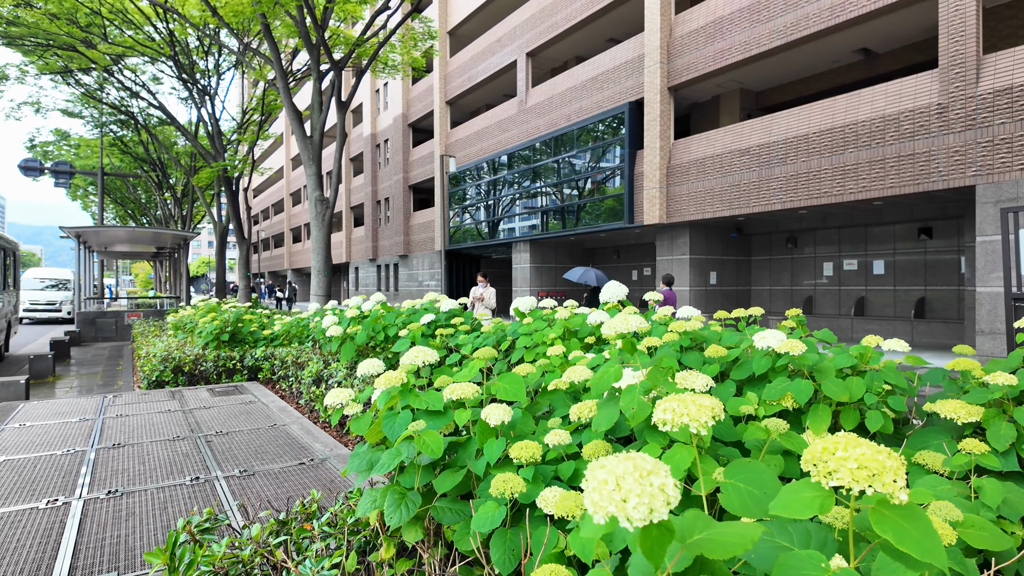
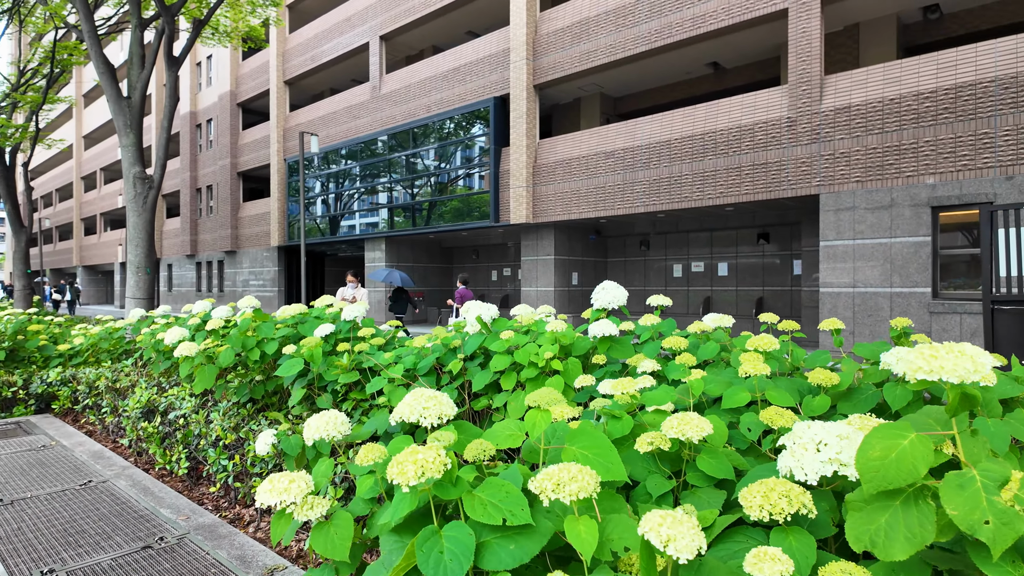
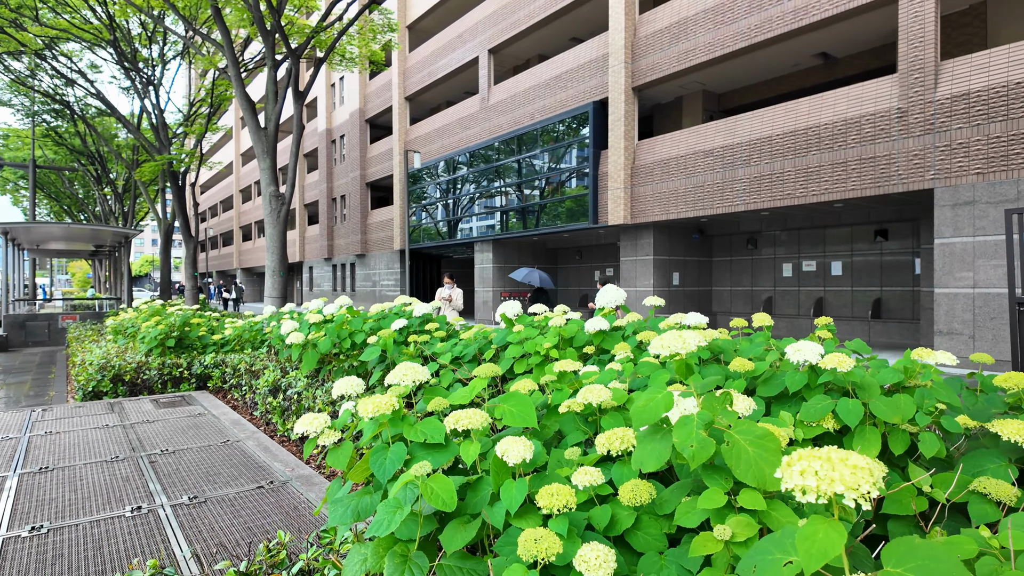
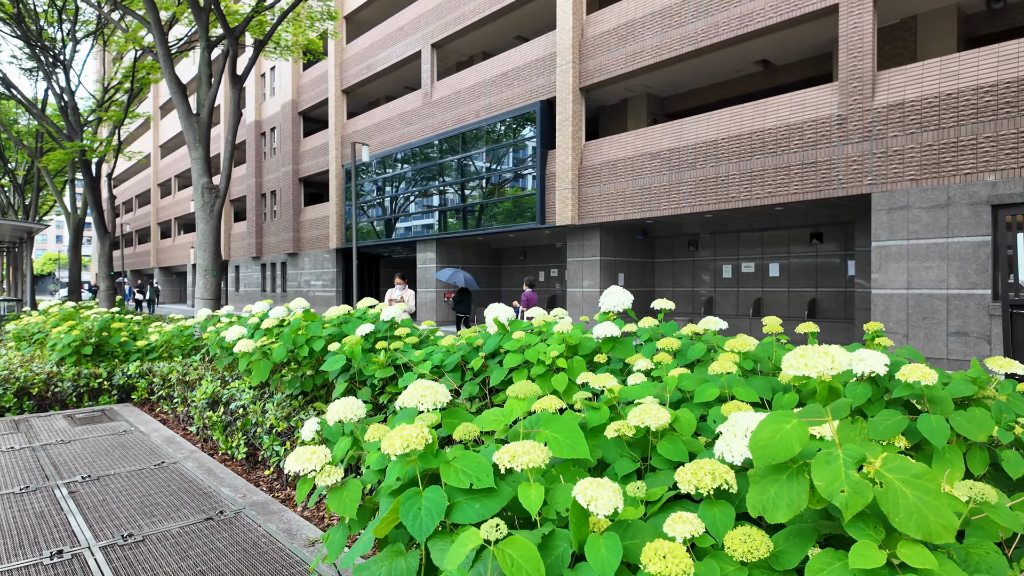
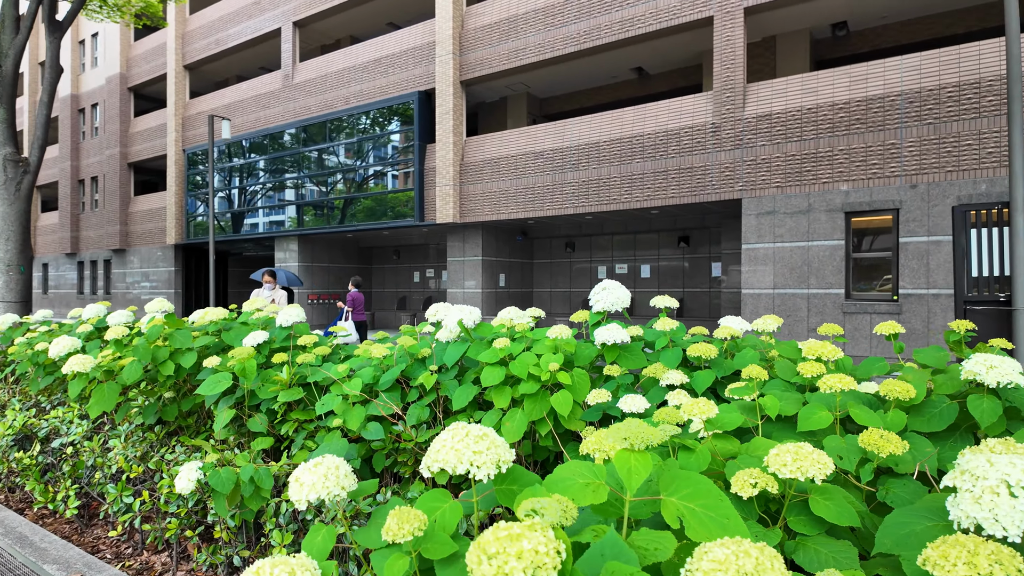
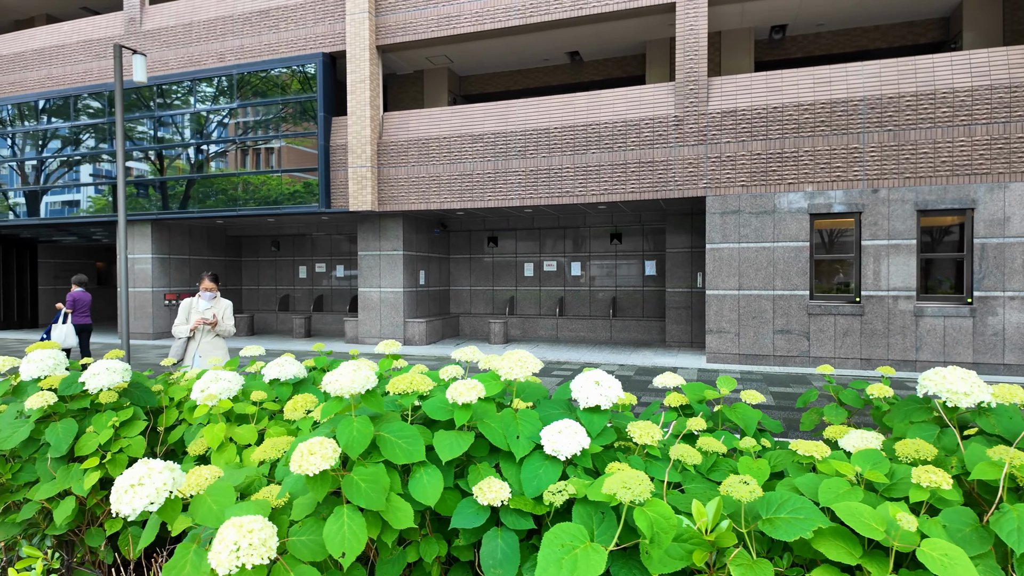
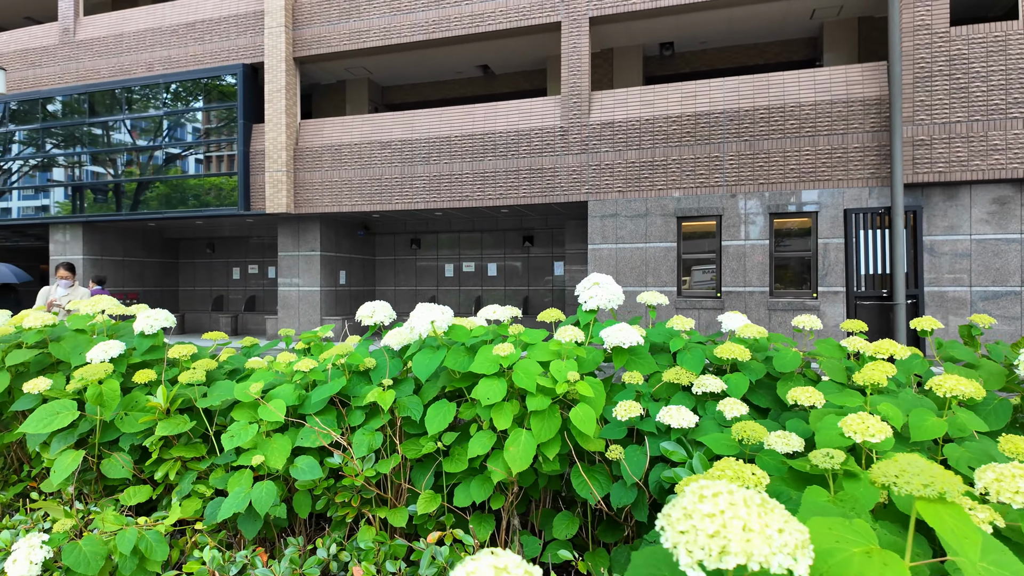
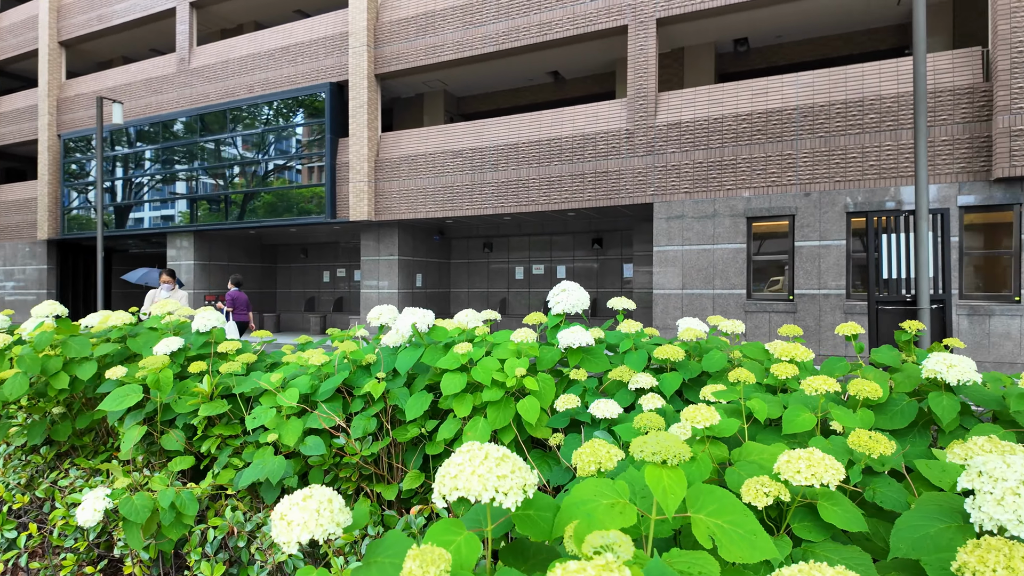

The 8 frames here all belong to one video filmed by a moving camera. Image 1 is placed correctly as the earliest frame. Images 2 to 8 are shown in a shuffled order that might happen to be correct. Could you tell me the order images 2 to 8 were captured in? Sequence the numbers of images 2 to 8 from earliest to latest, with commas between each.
3, 4, 2, 5, 8, 7, 6
